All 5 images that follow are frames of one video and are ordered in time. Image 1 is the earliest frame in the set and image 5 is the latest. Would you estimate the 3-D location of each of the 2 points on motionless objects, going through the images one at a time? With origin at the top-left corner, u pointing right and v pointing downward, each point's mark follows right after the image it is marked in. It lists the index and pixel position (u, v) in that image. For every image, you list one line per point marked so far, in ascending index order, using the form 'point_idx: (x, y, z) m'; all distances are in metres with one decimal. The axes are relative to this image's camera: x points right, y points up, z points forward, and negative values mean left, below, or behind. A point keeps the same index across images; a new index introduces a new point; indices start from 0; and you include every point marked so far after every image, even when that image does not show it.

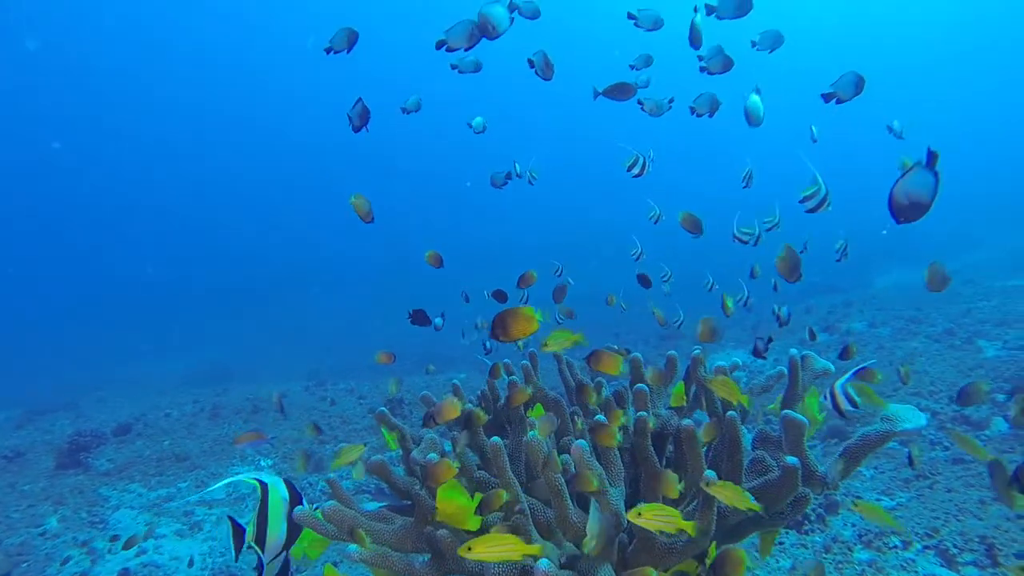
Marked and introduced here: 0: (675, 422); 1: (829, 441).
0: (+1.6, -1.3, +5.1) m
1: (+4.6, -2.3, +7.7) m
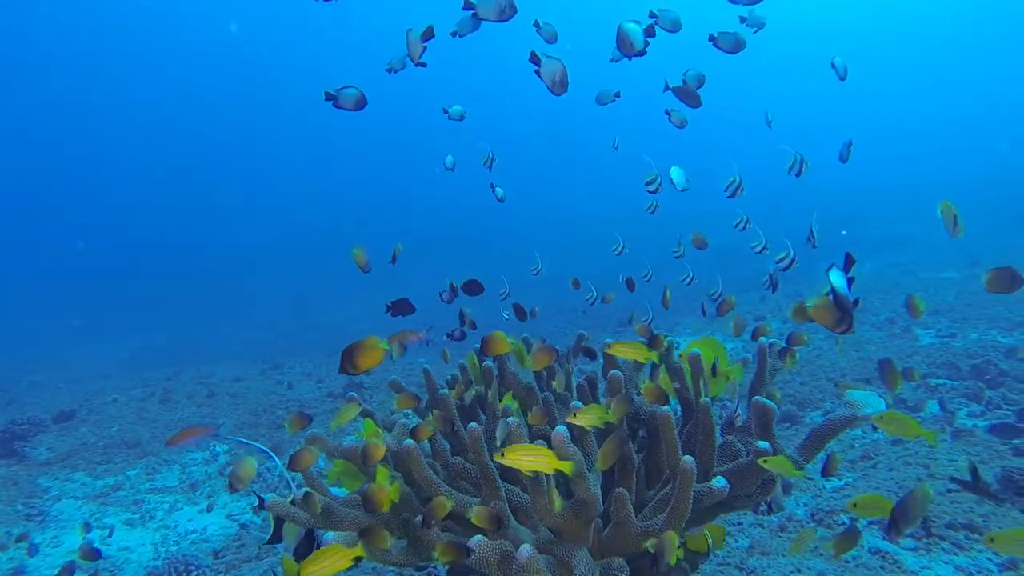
0: (+1.4, -1.2, +5.1) m
1: (+4.3, -2.1, +8.0) m
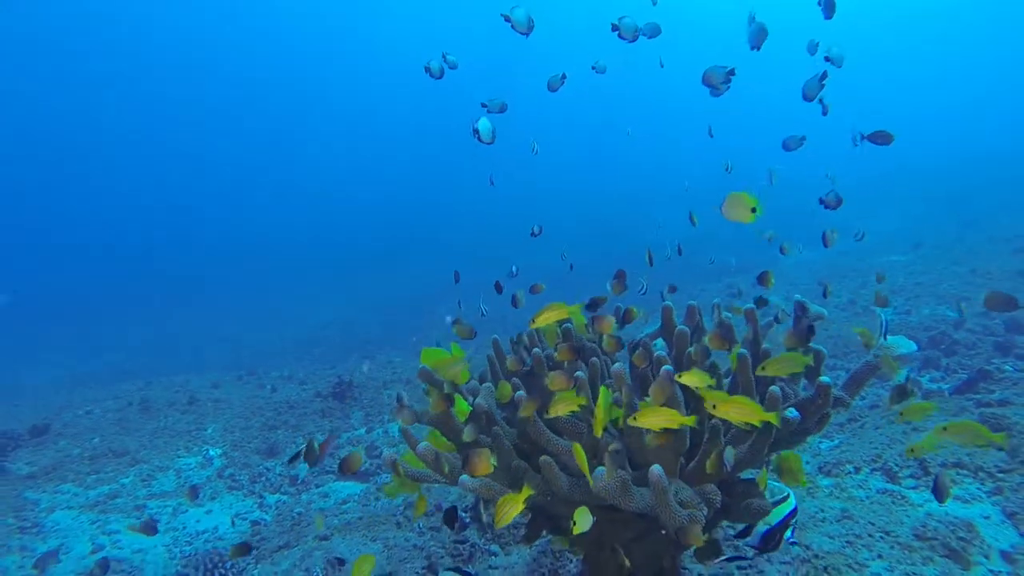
0: (+2.8, -0.7, +6.1) m
1: (+5.5, -1.5, +9.1) m
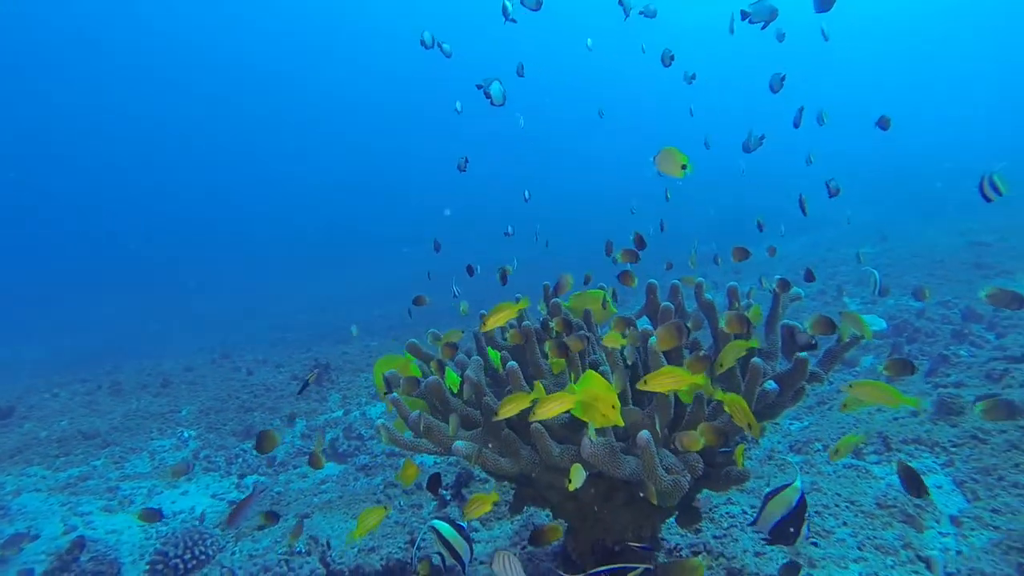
0: (+2.8, -0.4, +6.4) m
1: (+5.3, -1.2, +9.6) m
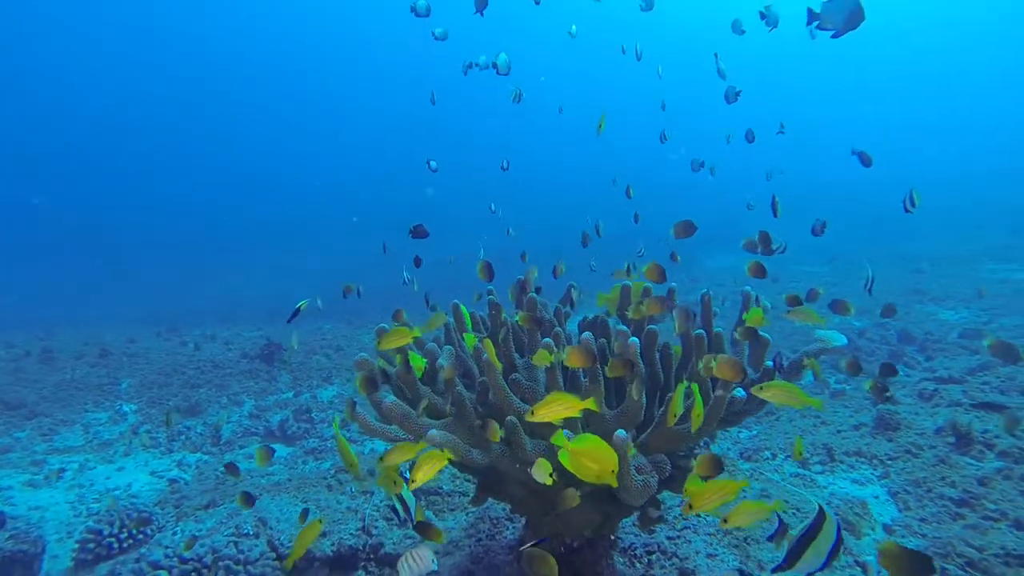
0: (+1.2, -0.5, +7.1) m
1: (+4.2, -1.3, +9.9) m
